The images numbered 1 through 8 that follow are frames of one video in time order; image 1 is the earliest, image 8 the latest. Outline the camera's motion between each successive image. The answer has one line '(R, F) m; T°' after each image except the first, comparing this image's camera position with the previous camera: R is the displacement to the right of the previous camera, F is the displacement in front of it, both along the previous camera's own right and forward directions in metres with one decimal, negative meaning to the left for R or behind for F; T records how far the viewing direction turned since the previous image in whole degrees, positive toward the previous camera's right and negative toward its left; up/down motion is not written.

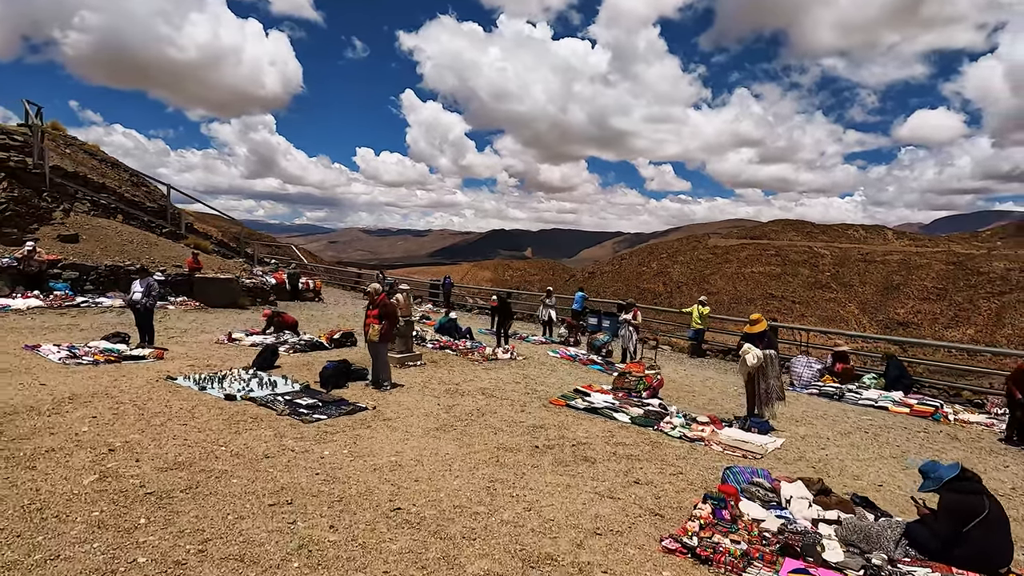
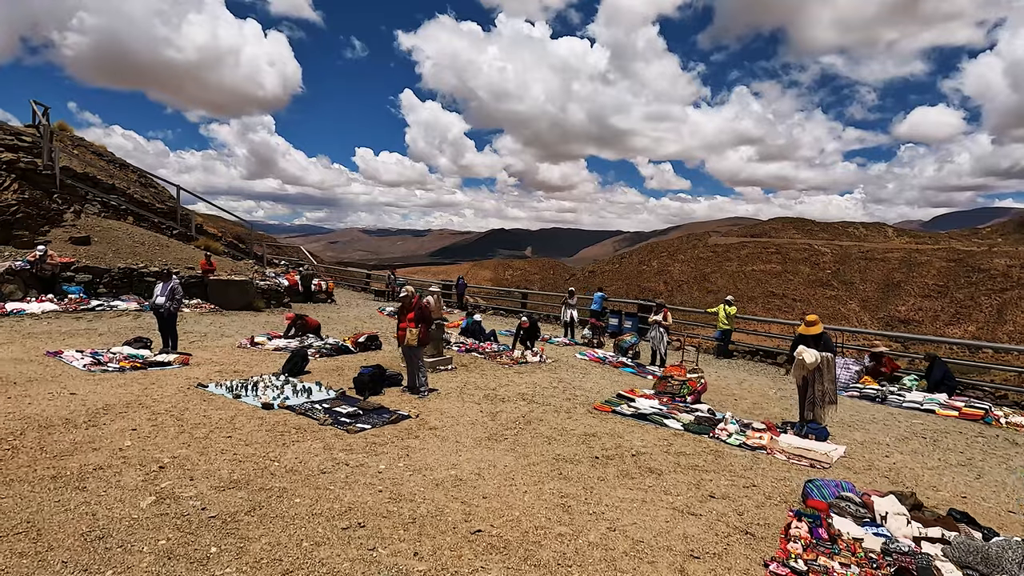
(-0.7, +0.3) m; 0°
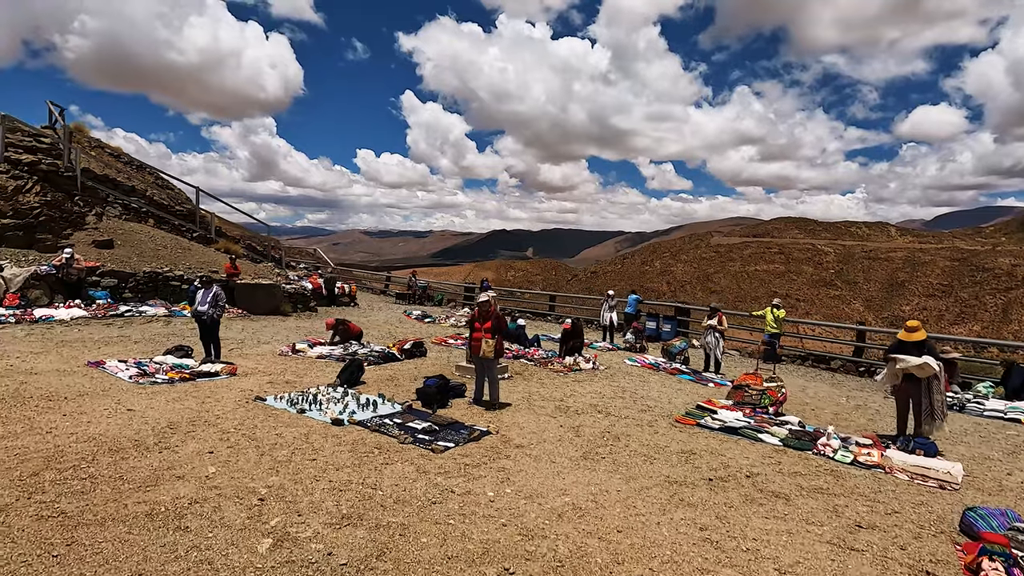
(-1.2, +0.5) m; 0°
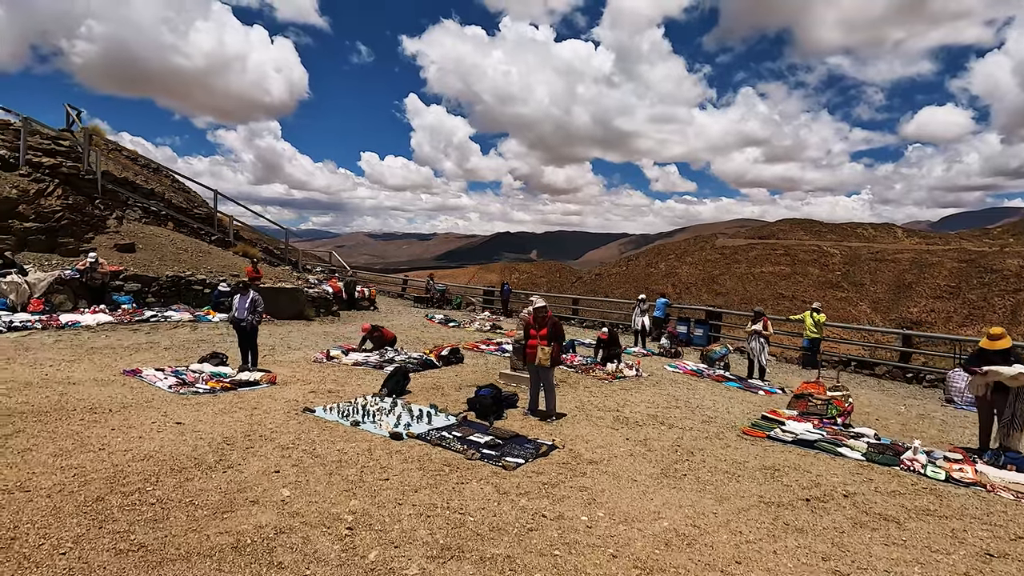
(-0.8, +0.4) m; 0°
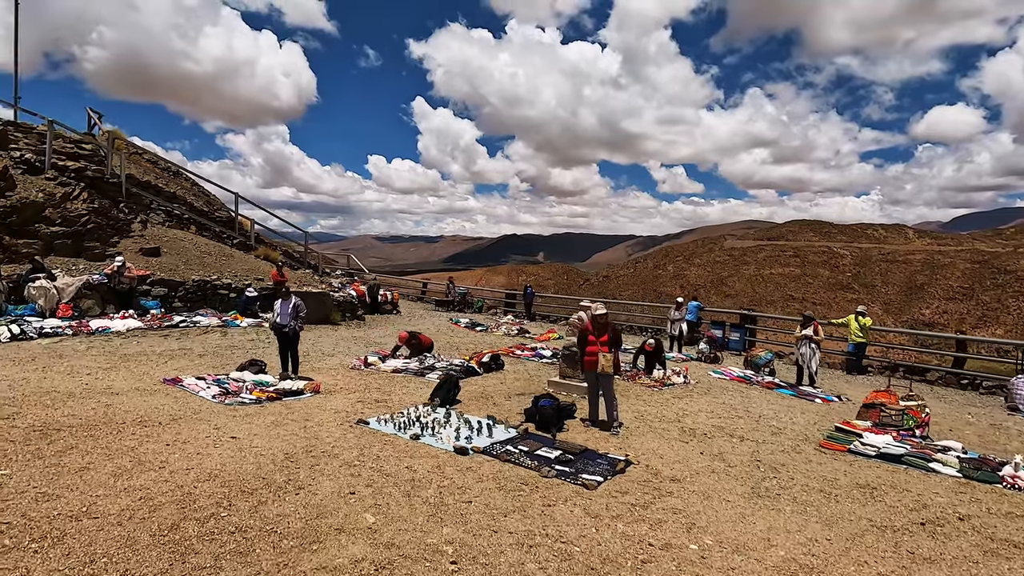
(-0.8, +0.4) m; -1°
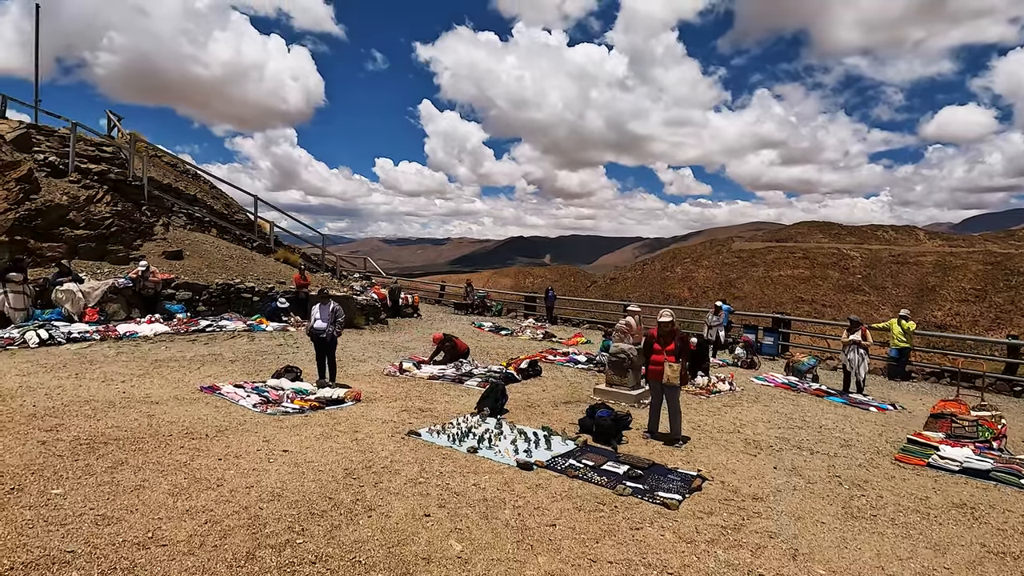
(-0.7, +0.3) m; -1°
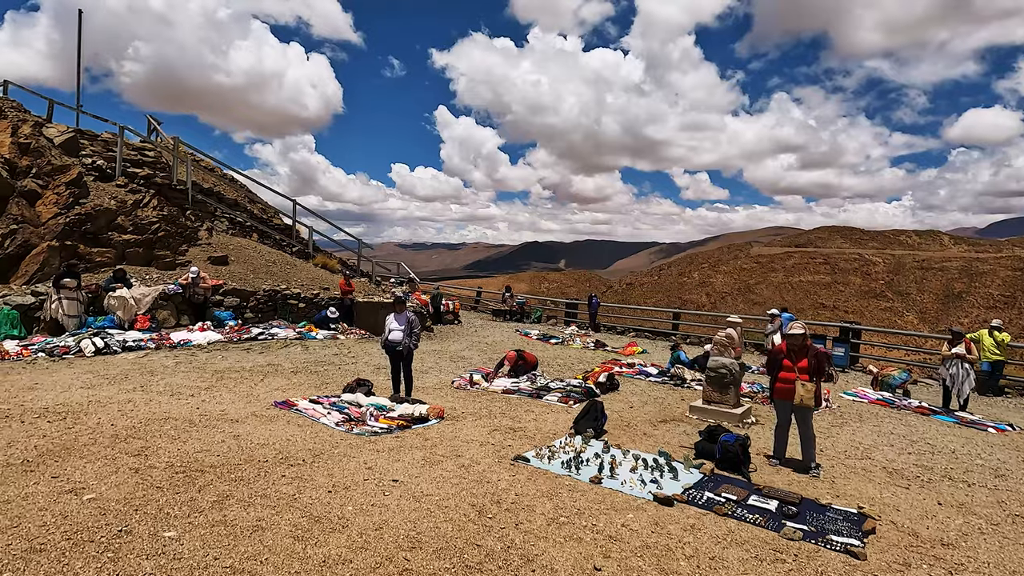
(-1.2, +0.6) m; -2°
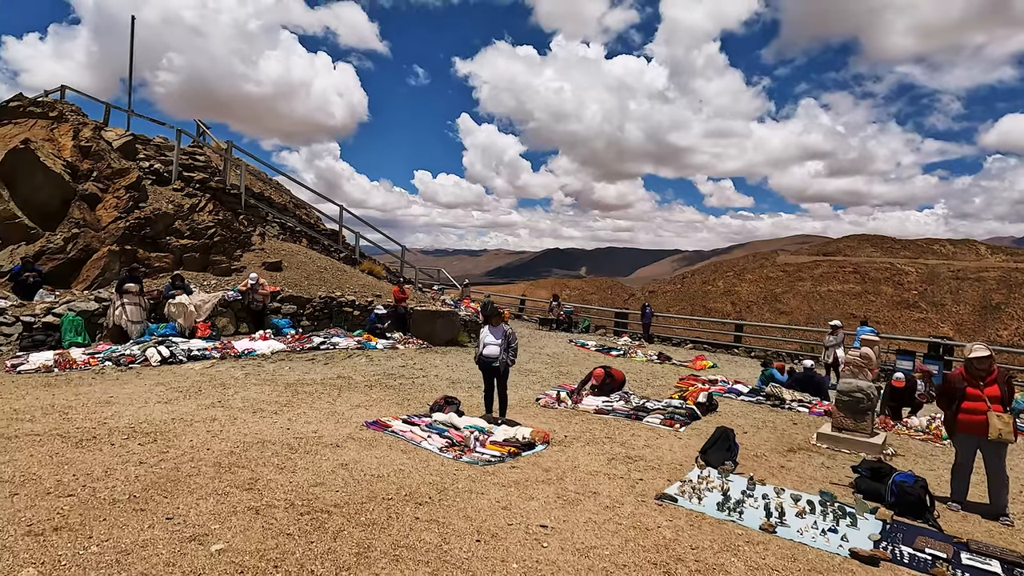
(-1.3, +0.7) m; -2°
